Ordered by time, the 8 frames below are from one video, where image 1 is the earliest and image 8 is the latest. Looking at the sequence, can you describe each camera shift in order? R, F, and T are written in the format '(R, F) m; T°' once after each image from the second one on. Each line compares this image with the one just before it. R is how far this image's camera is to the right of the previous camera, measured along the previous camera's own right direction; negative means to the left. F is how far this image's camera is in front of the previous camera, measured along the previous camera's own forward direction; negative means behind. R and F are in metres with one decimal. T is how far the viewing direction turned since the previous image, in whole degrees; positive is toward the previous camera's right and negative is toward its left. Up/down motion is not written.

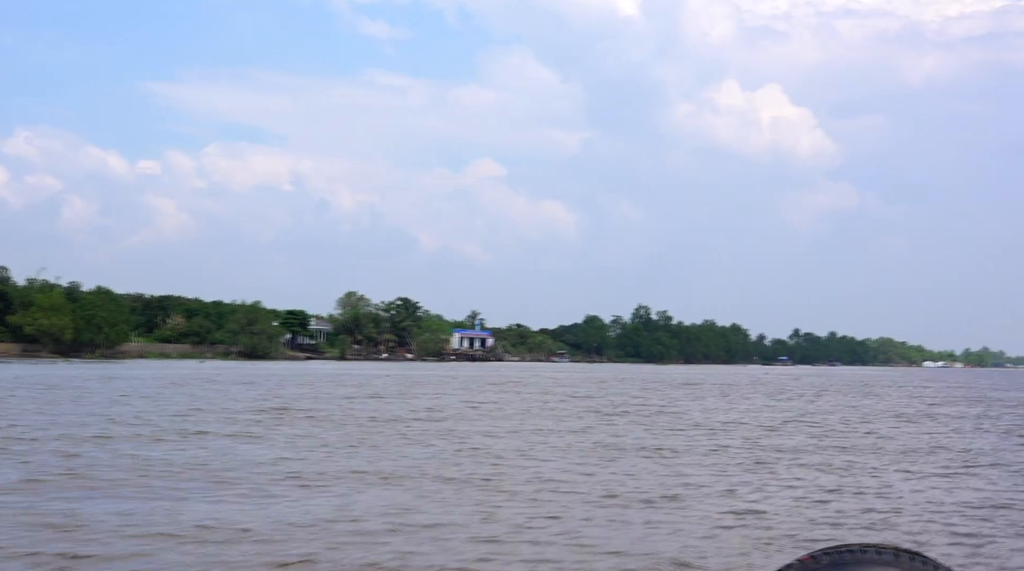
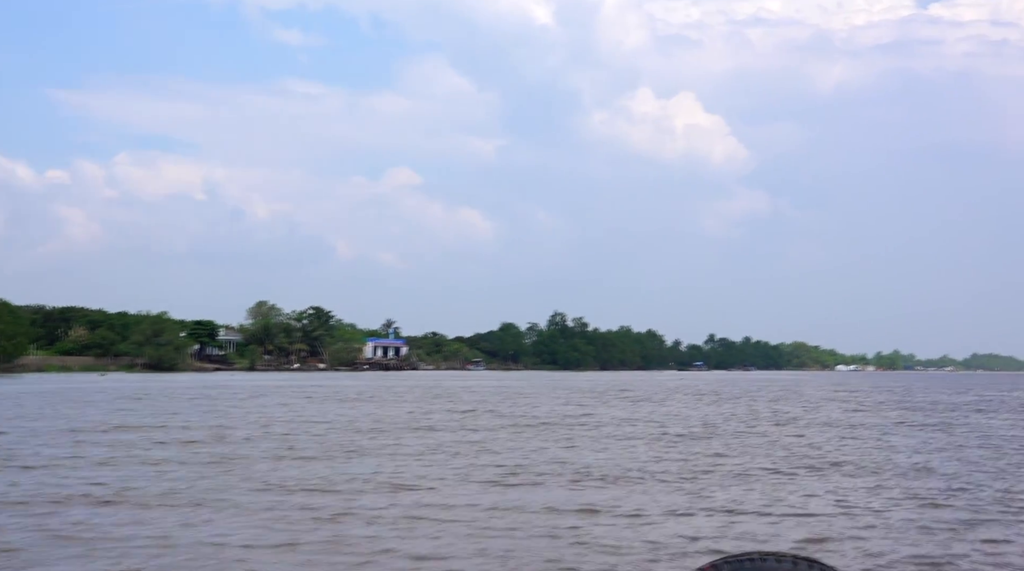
(+3.1, -0.5) m; +2°
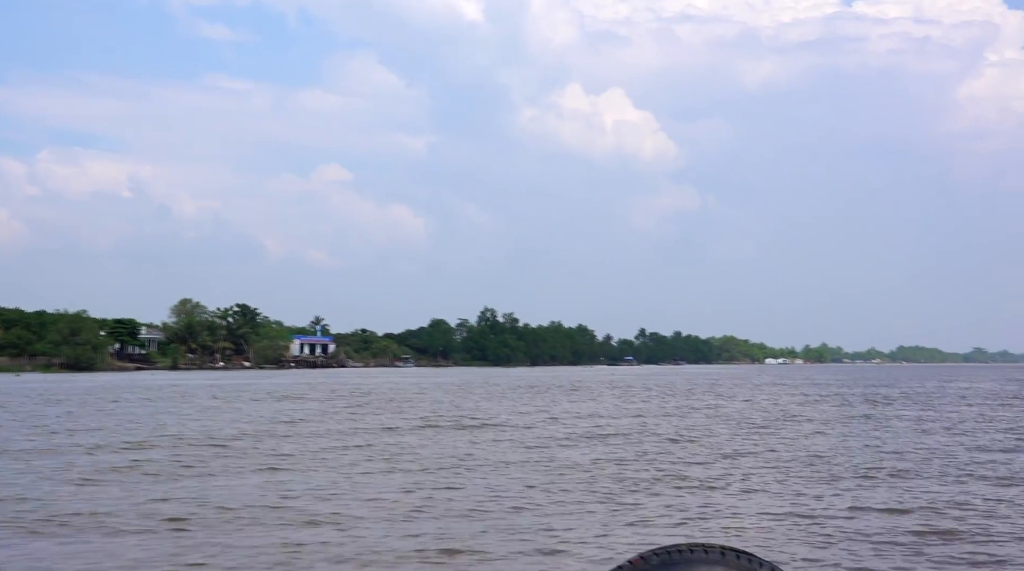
(+0.1, +0.7) m; +3°
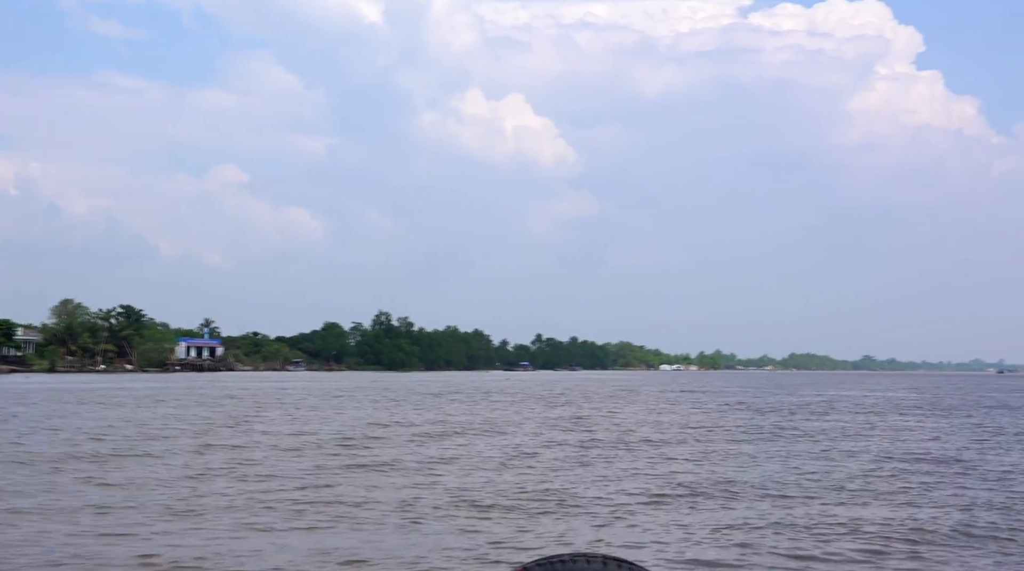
(+8.8, +0.9) m; -1°
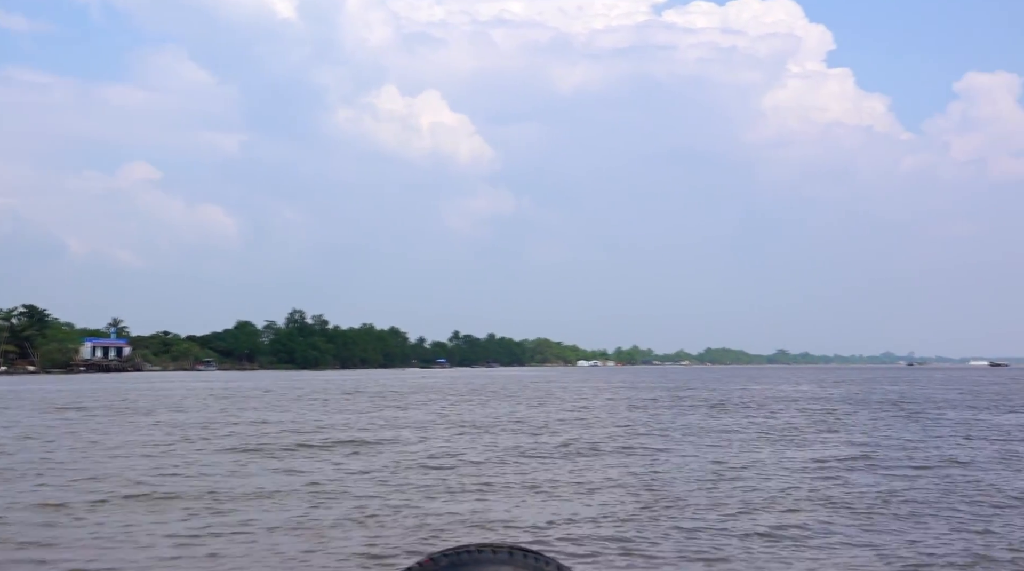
(0.0, +0.4) m; +4°
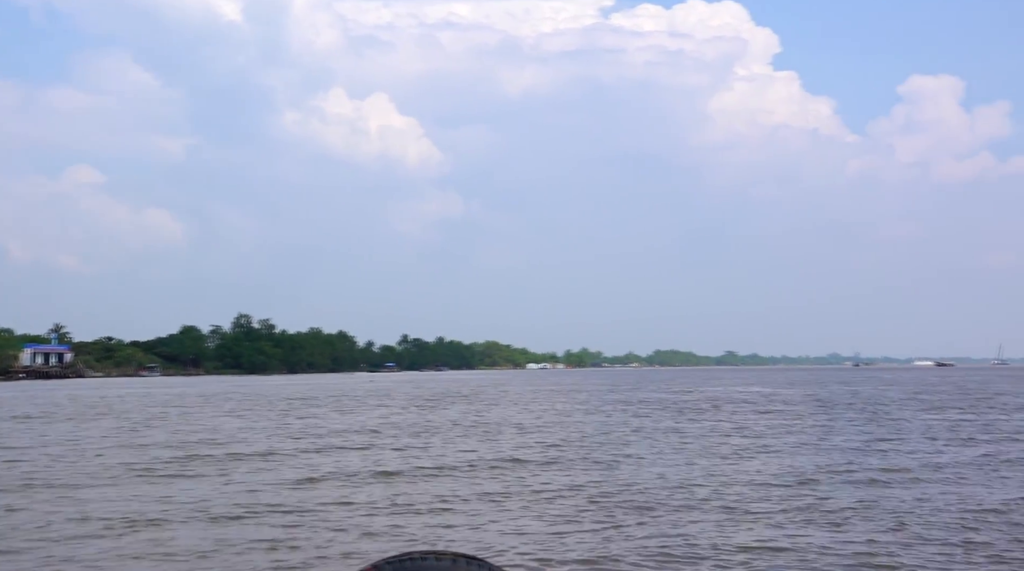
(0.0, +0.2) m; +3°
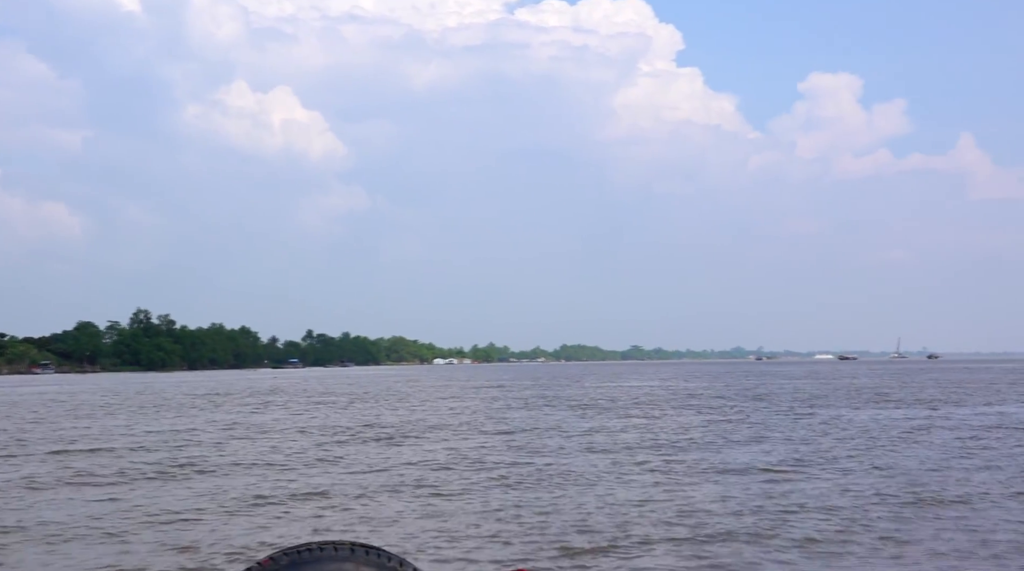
(0.0, +0.2) m; +5°
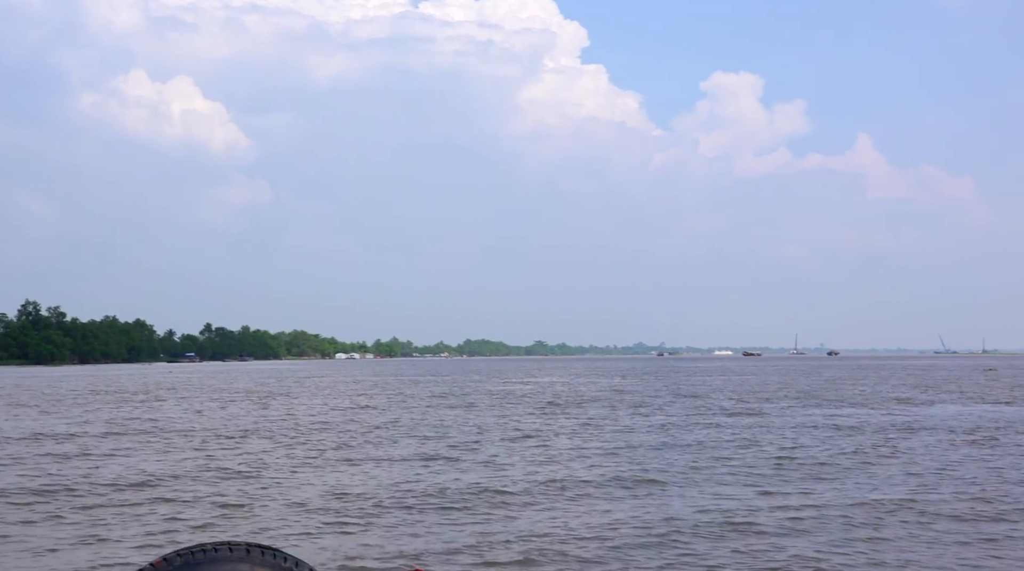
(0.0, +0.2) m; +5°
